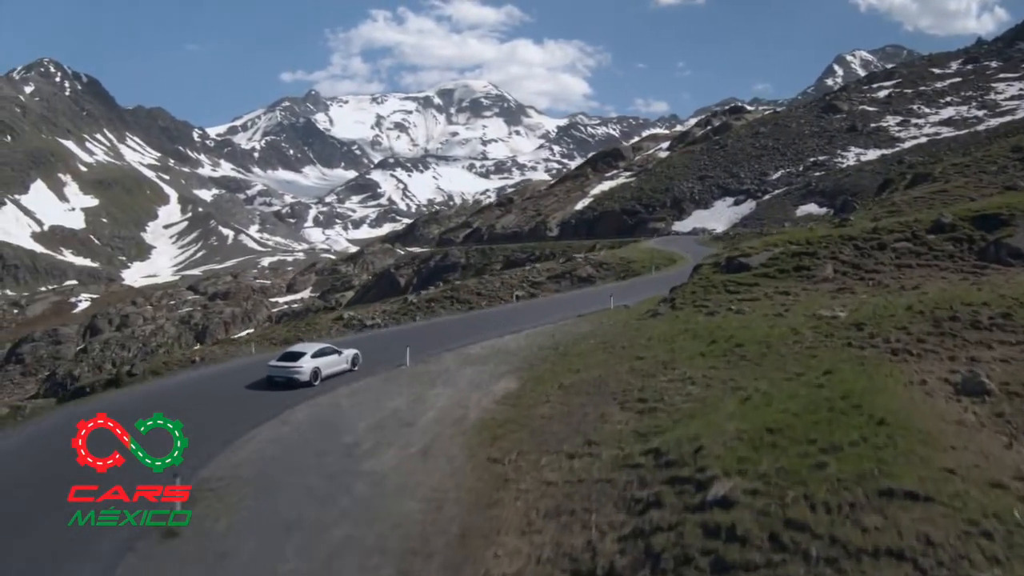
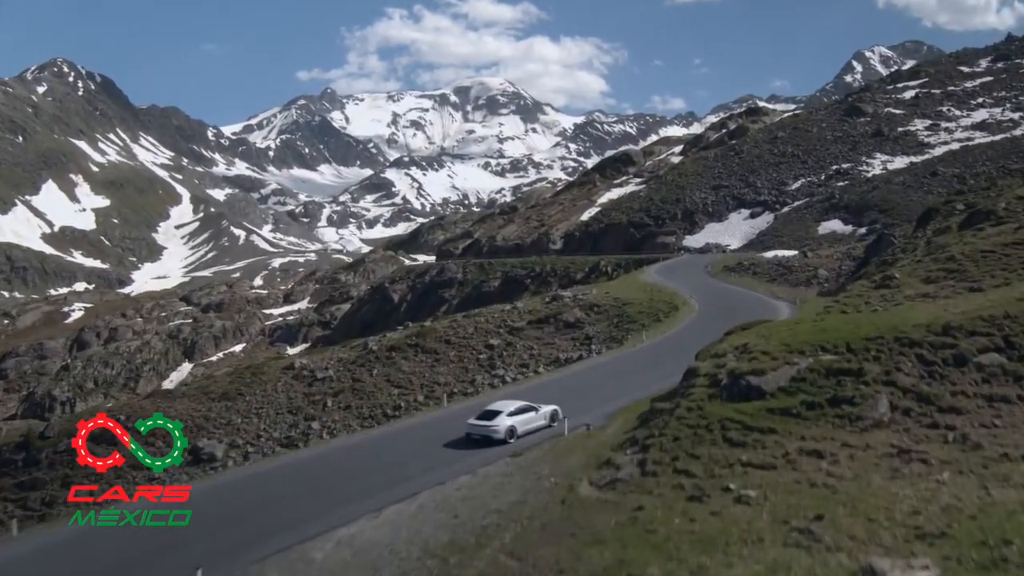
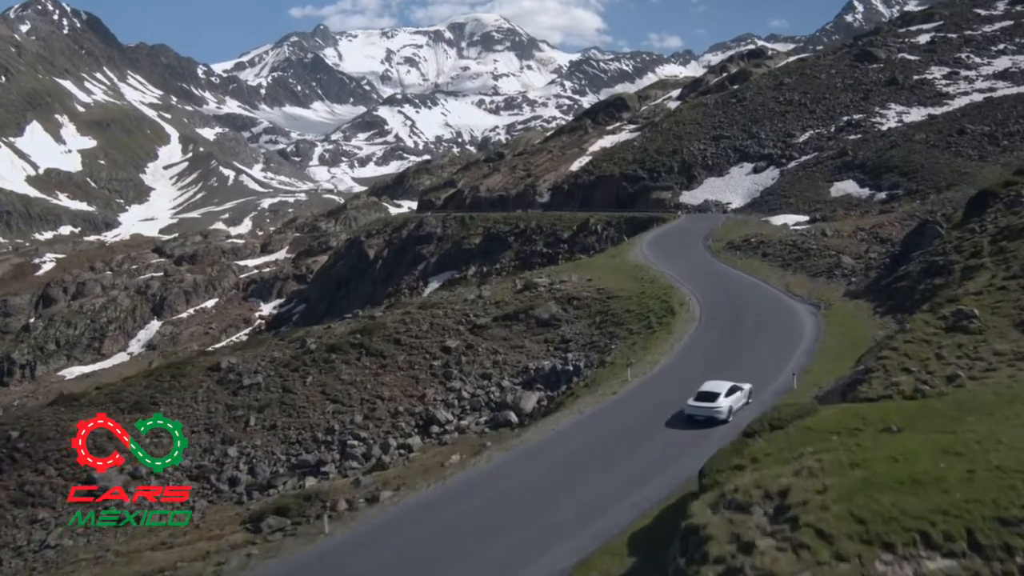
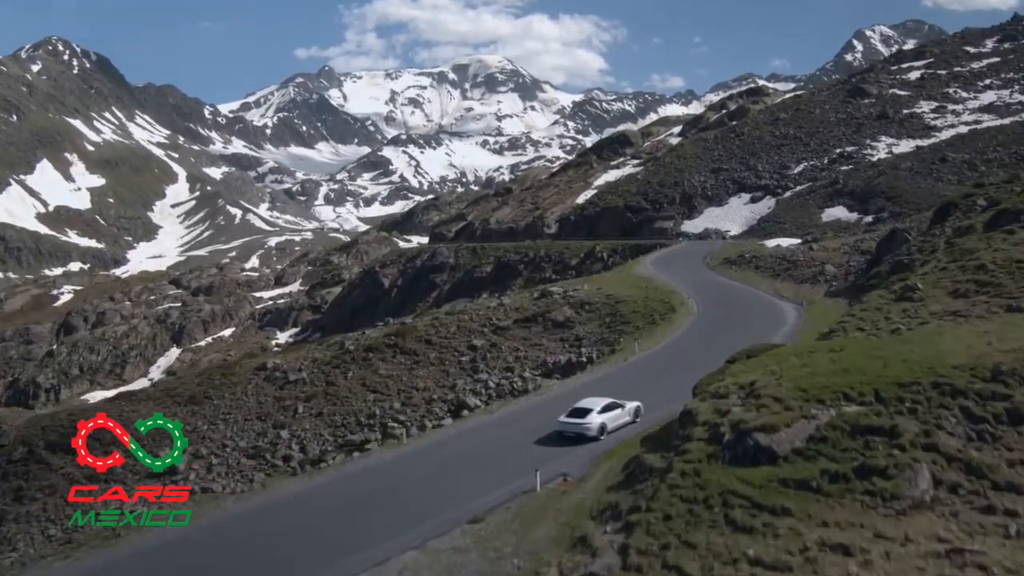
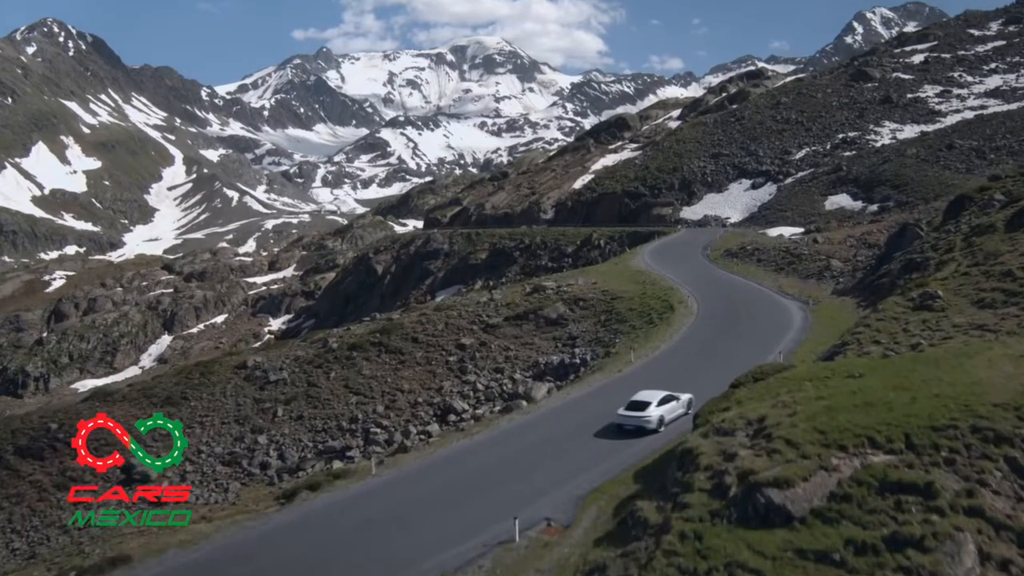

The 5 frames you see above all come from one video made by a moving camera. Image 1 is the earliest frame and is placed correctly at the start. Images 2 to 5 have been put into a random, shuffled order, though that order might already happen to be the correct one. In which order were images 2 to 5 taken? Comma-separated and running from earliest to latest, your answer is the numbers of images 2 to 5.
2, 4, 5, 3
